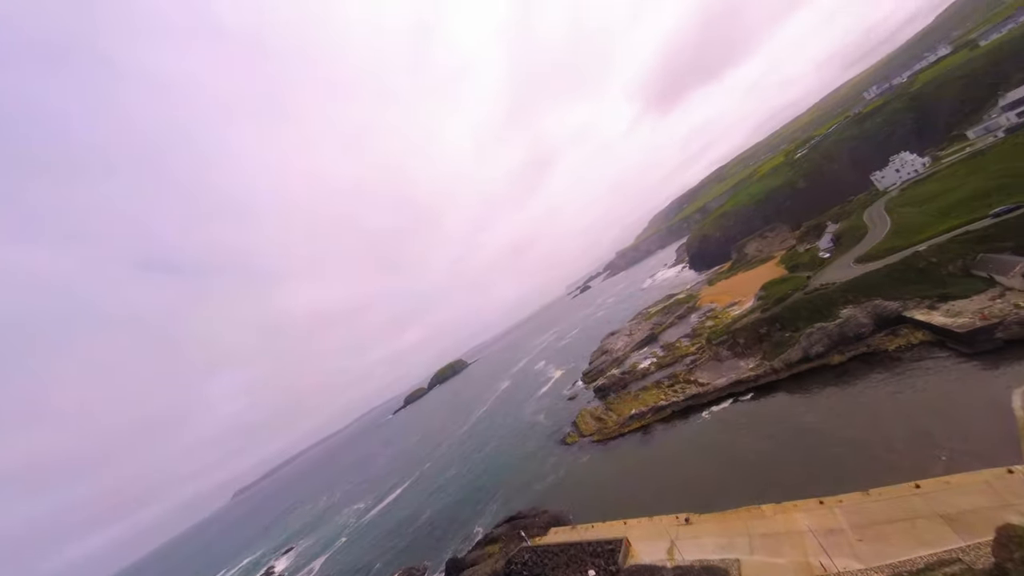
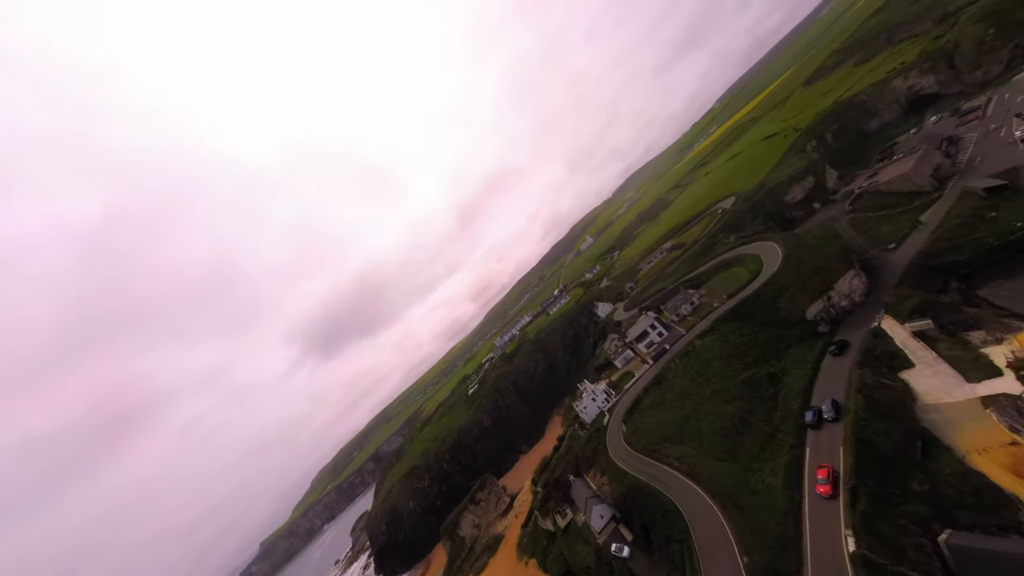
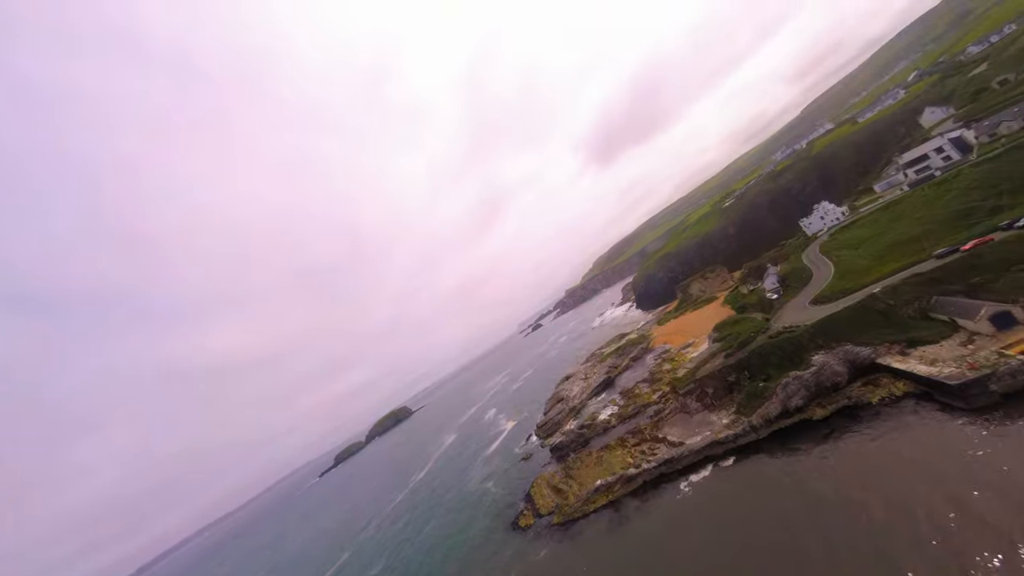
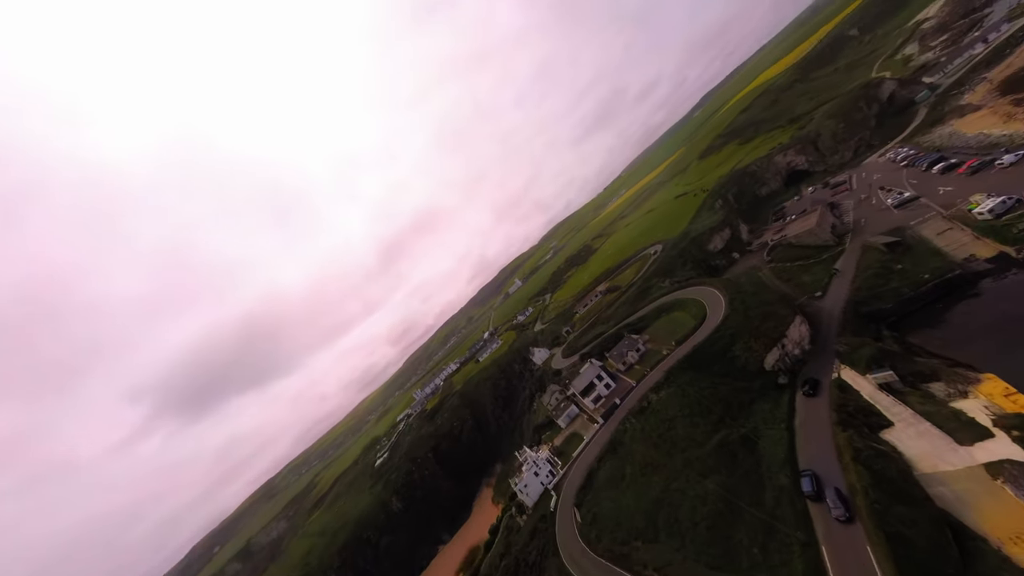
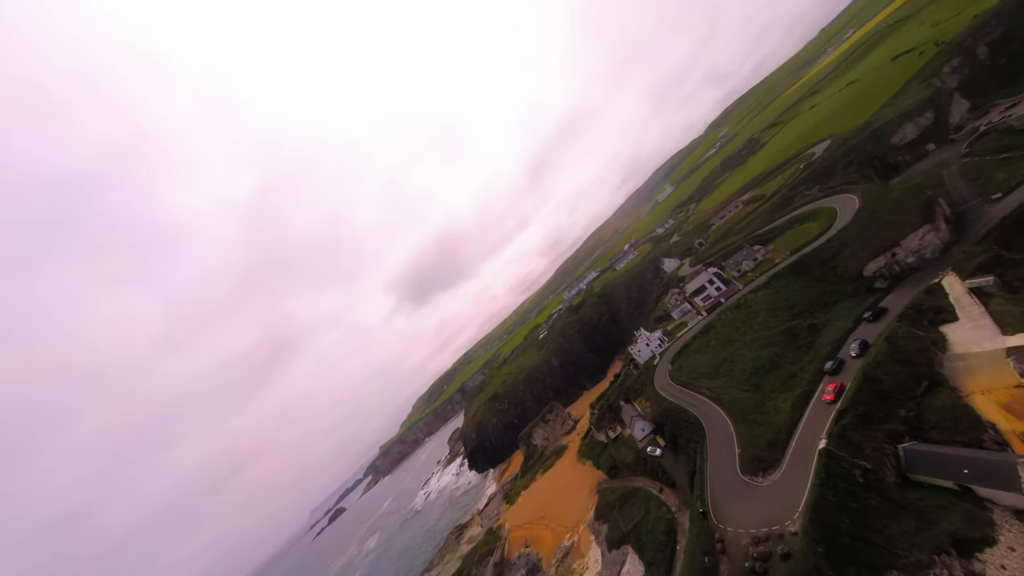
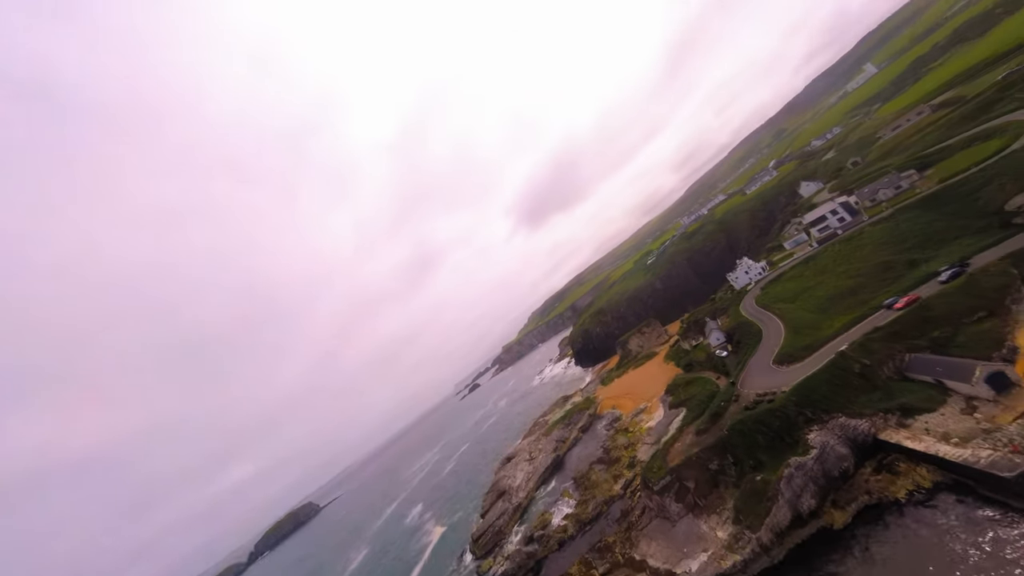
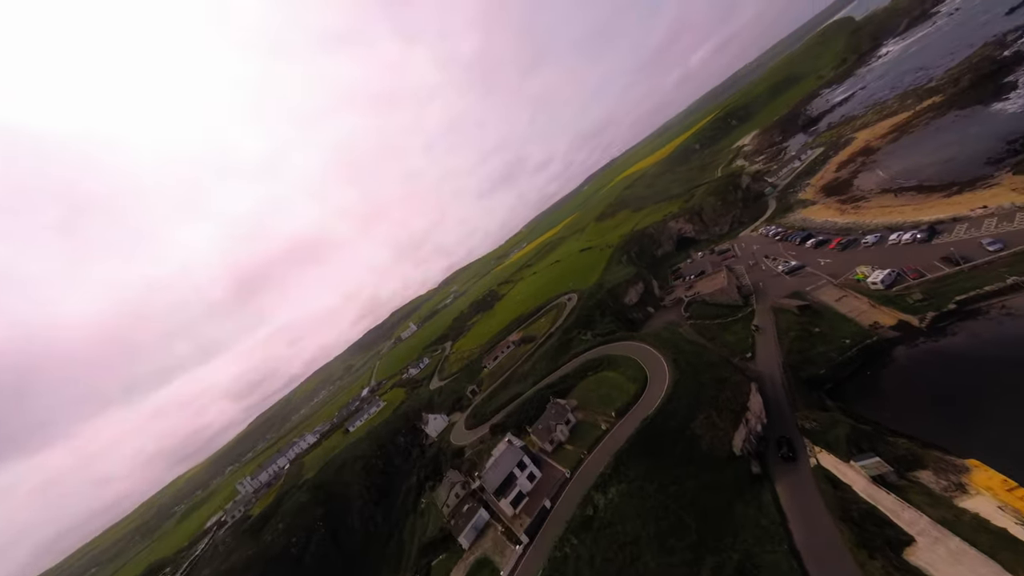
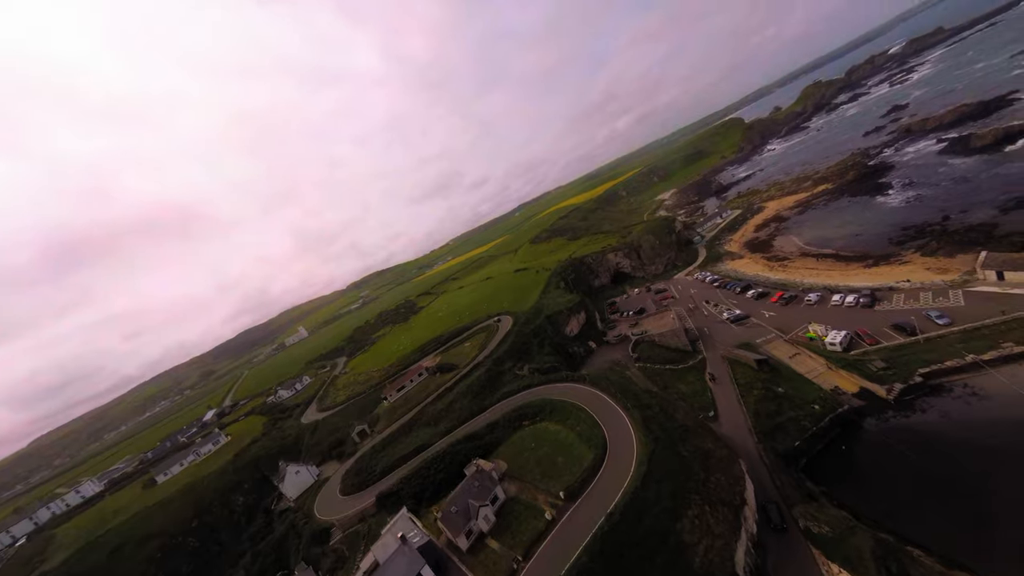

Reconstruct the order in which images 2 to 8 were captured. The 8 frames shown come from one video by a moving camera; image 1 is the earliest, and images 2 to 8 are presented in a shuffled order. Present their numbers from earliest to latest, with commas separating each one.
3, 6, 5, 2, 4, 7, 8
